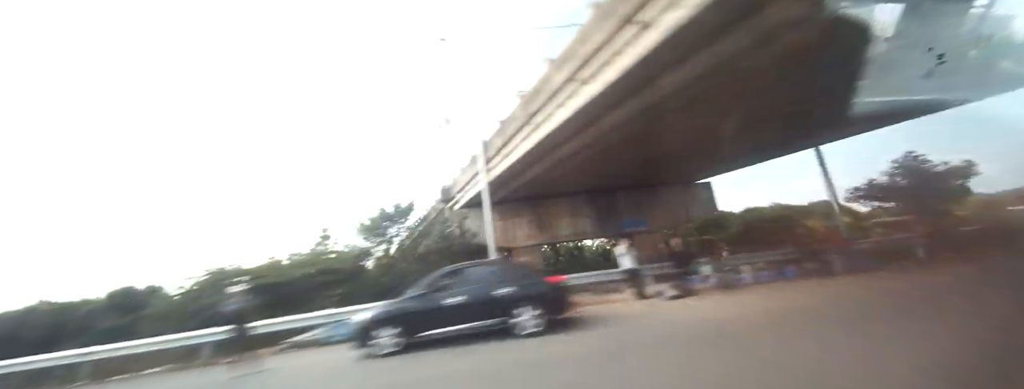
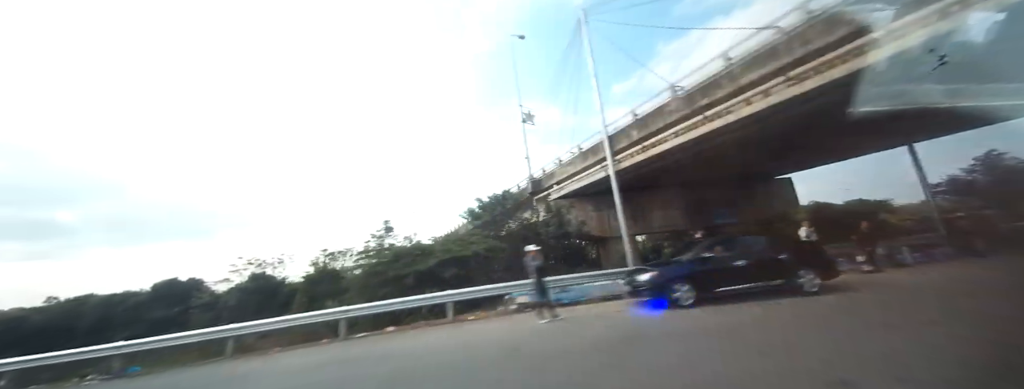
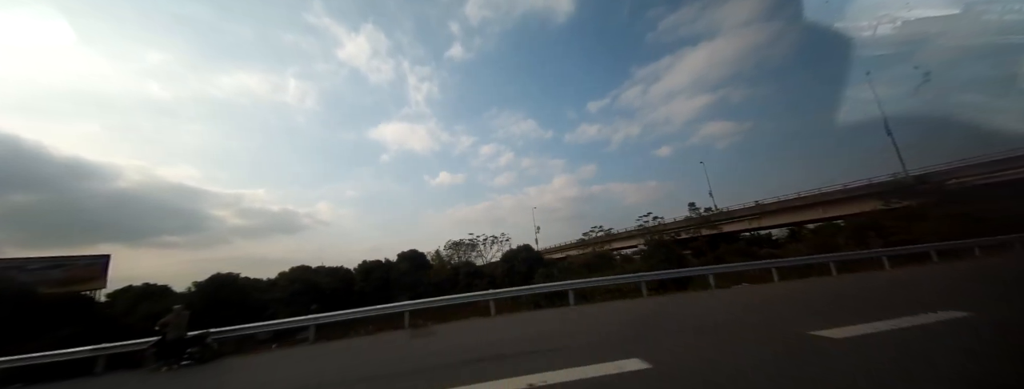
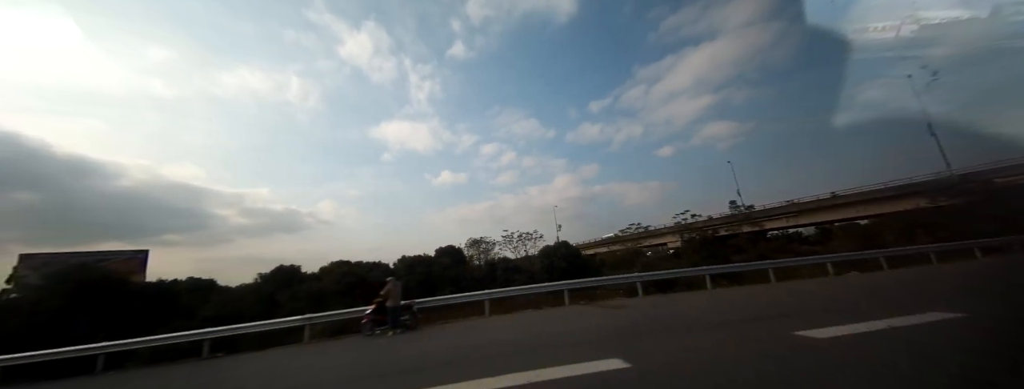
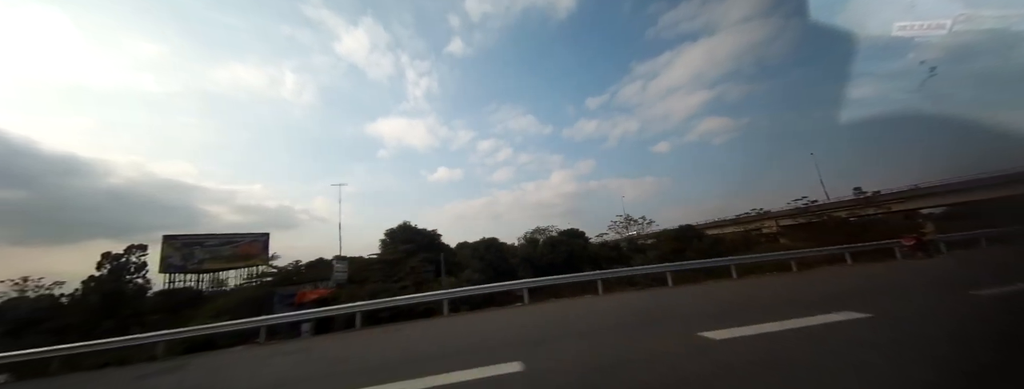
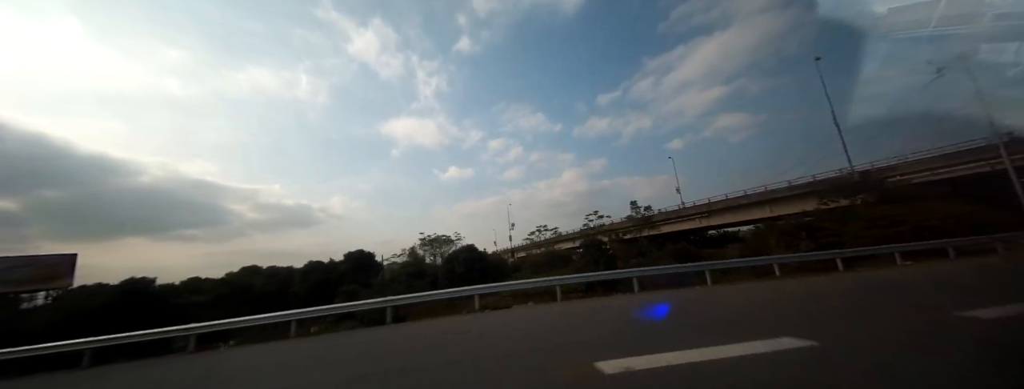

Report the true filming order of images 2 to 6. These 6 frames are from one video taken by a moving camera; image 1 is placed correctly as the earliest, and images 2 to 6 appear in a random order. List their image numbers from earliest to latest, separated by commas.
2, 6, 3, 4, 5
